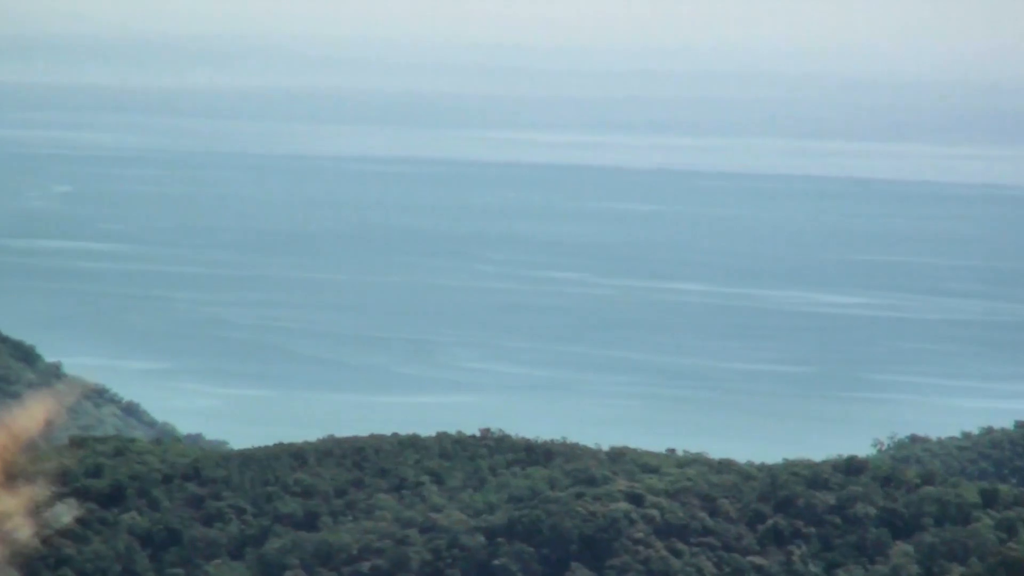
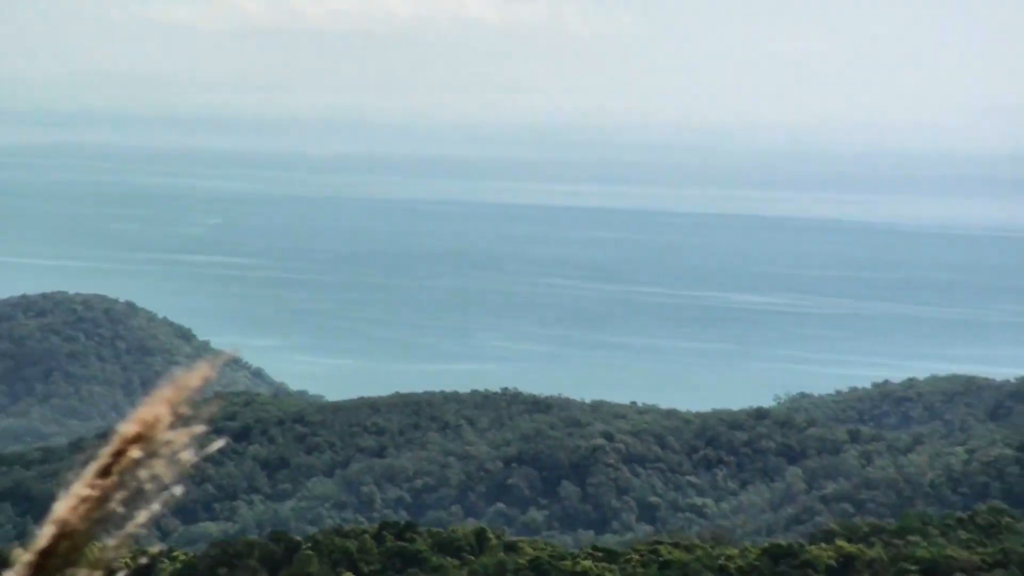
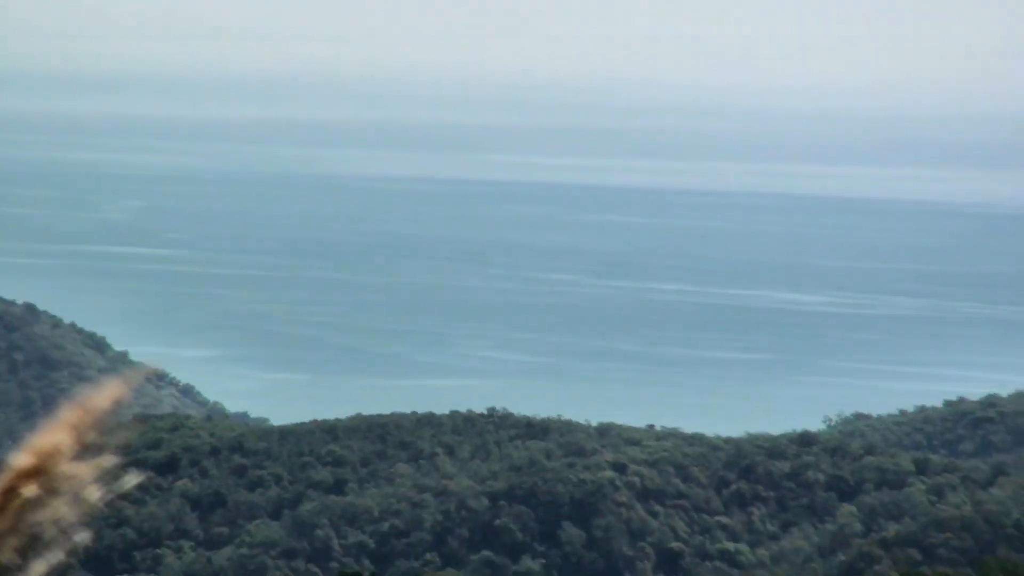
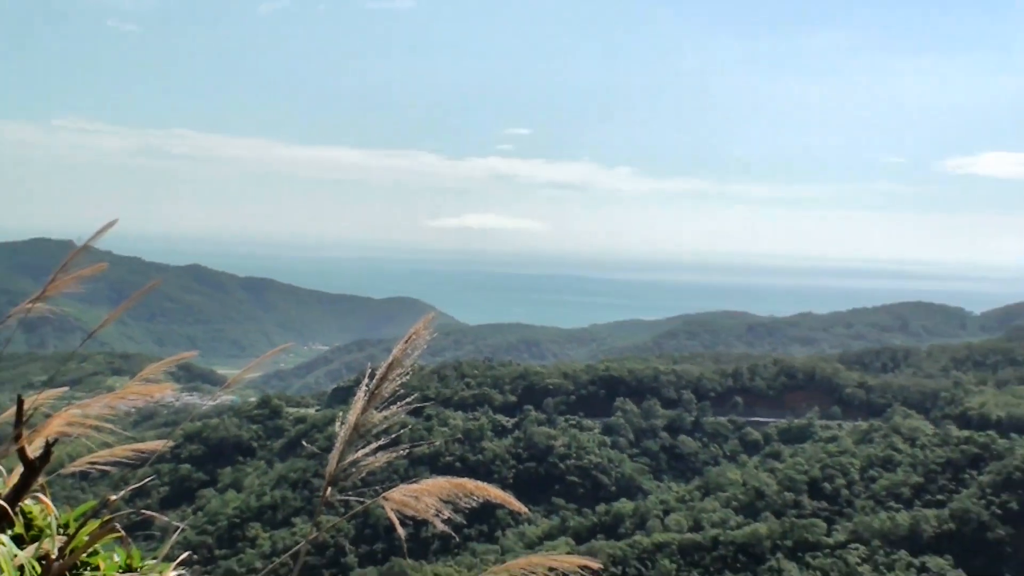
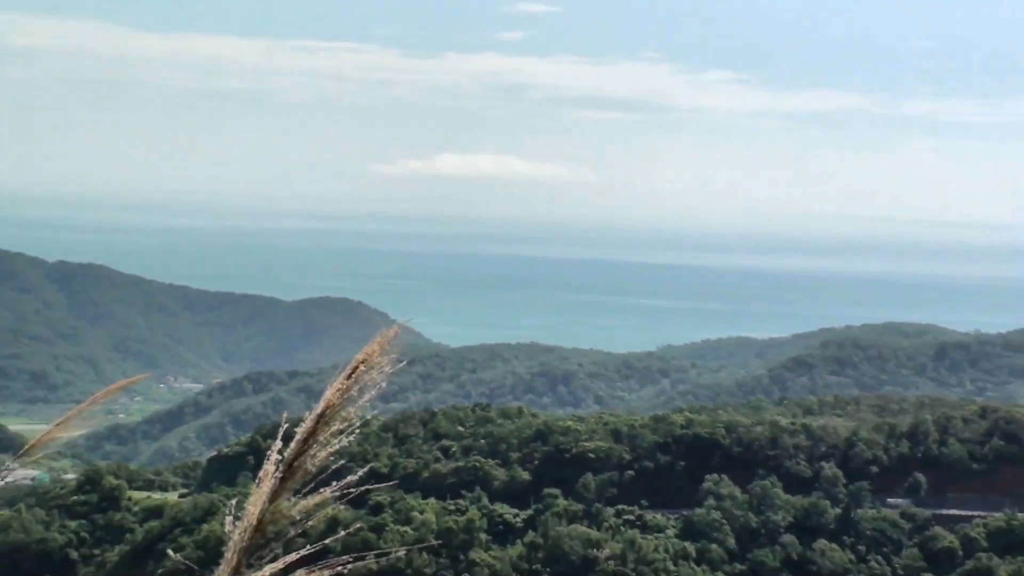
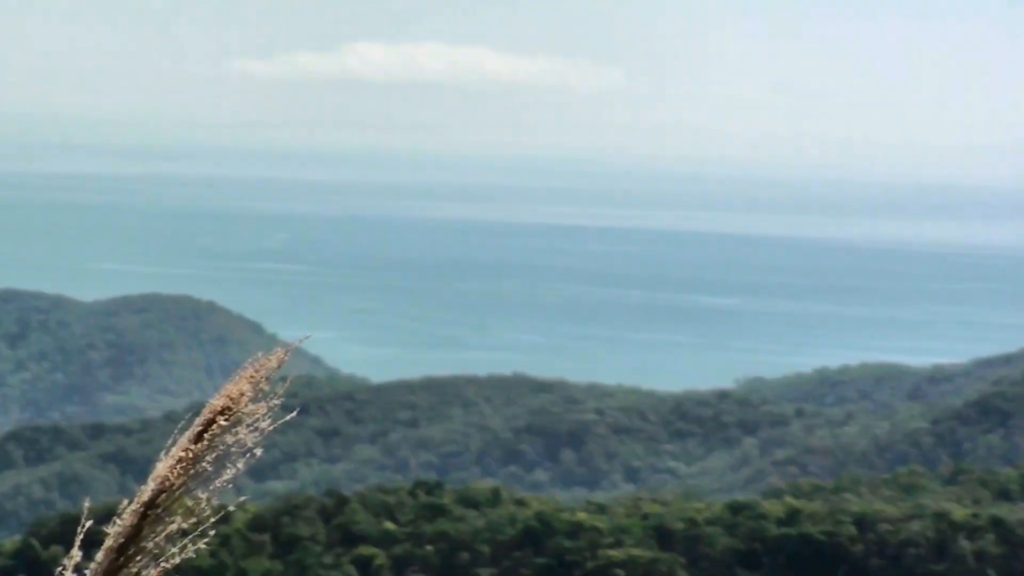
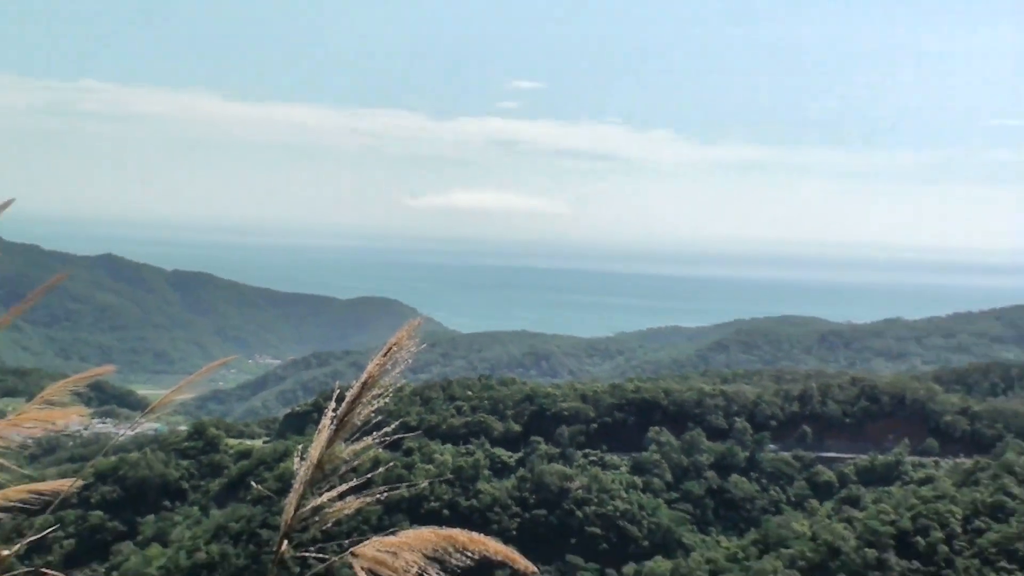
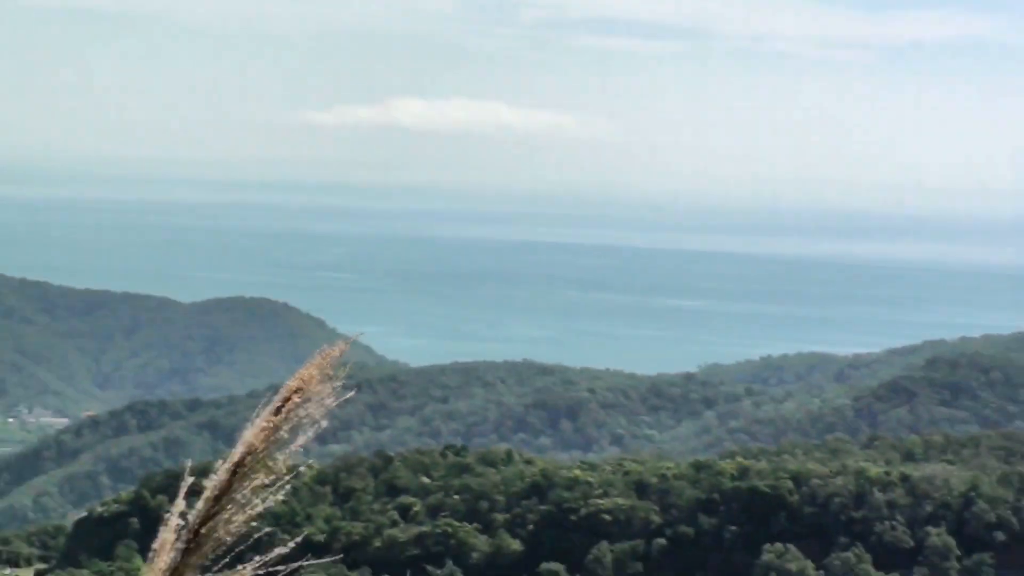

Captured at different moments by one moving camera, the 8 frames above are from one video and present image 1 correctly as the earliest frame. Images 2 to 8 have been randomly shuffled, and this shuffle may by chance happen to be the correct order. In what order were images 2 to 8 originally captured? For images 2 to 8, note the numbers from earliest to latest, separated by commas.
3, 2, 6, 8, 5, 7, 4
